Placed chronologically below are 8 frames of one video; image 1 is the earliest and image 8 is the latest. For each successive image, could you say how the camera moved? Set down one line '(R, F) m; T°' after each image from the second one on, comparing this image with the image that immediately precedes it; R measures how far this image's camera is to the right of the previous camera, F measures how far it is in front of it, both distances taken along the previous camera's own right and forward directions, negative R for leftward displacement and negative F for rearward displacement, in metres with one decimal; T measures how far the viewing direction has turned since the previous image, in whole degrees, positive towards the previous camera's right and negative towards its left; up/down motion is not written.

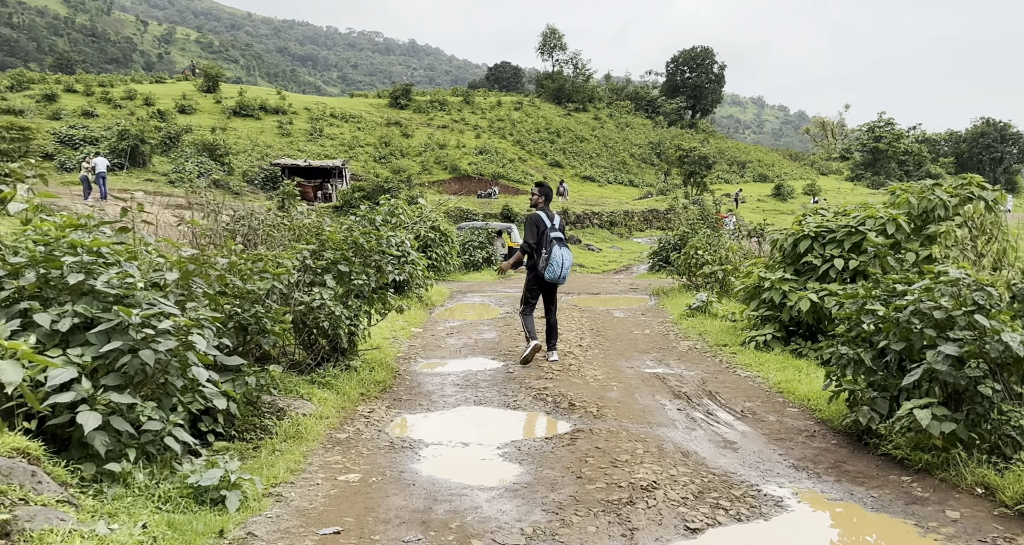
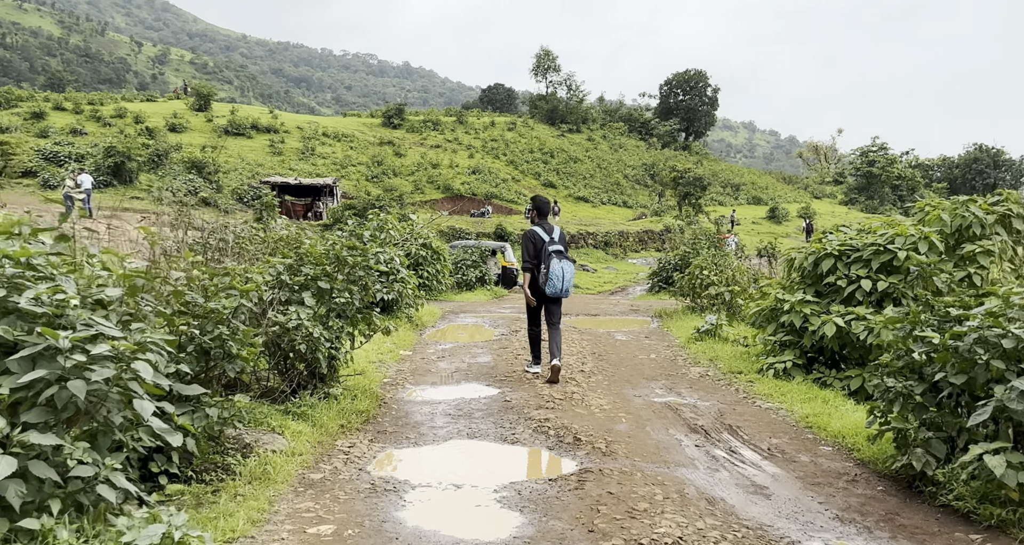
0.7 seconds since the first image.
(-0.1, +0.6) m; +1°
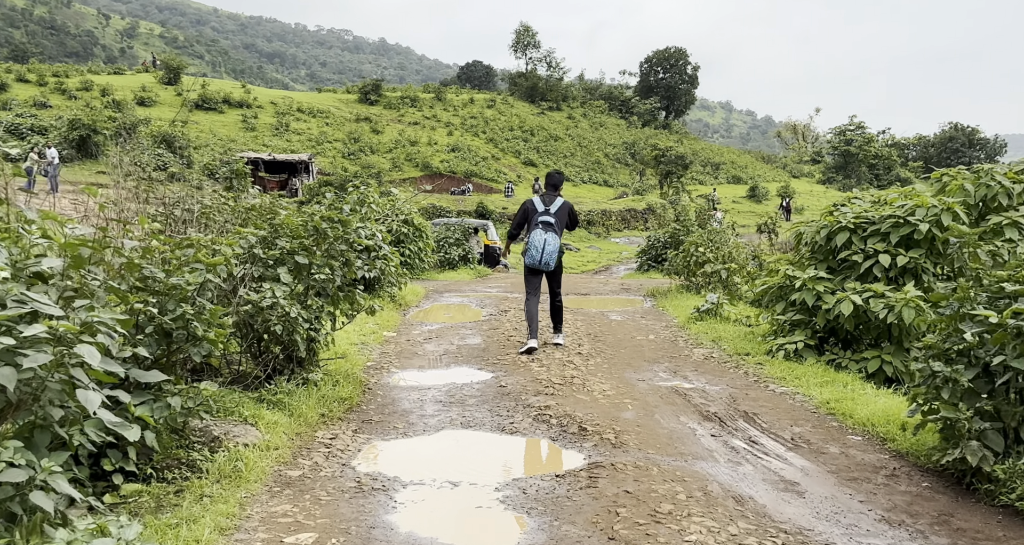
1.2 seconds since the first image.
(-0.1, +0.5) m; +2°
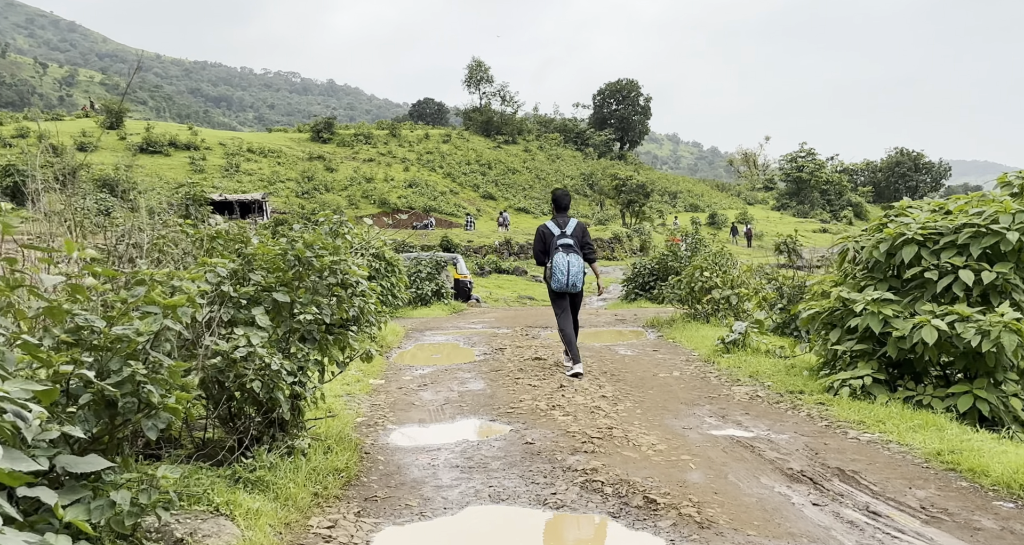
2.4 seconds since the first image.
(-0.4, +0.9) m; +4°
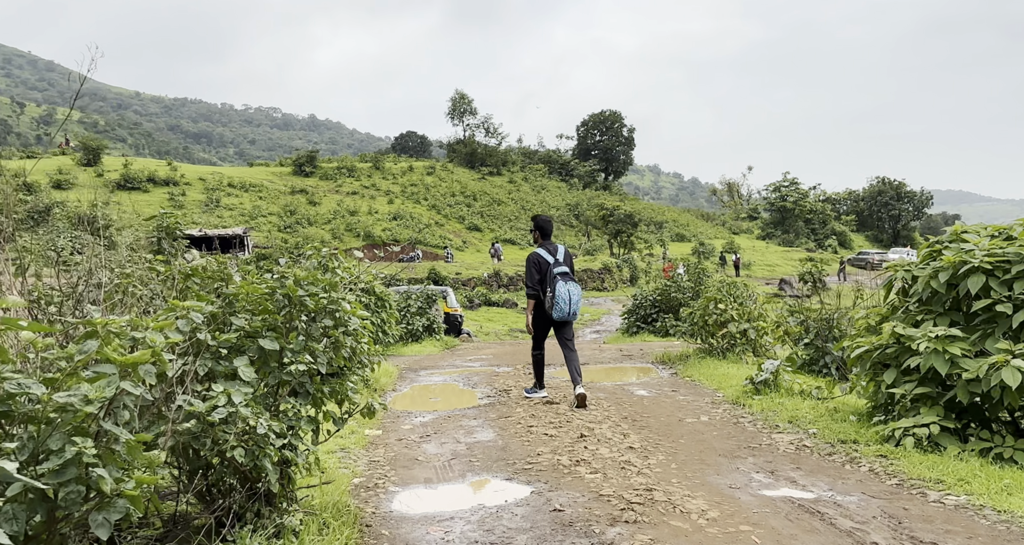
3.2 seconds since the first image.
(-0.2, +0.6) m; +1°
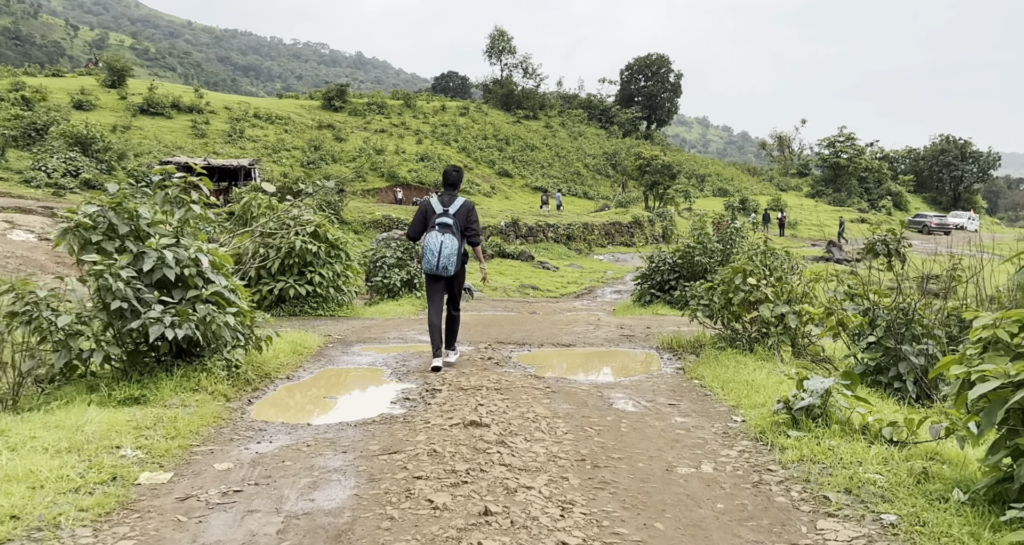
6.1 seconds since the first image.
(+0.8, +2.2) m; -3°
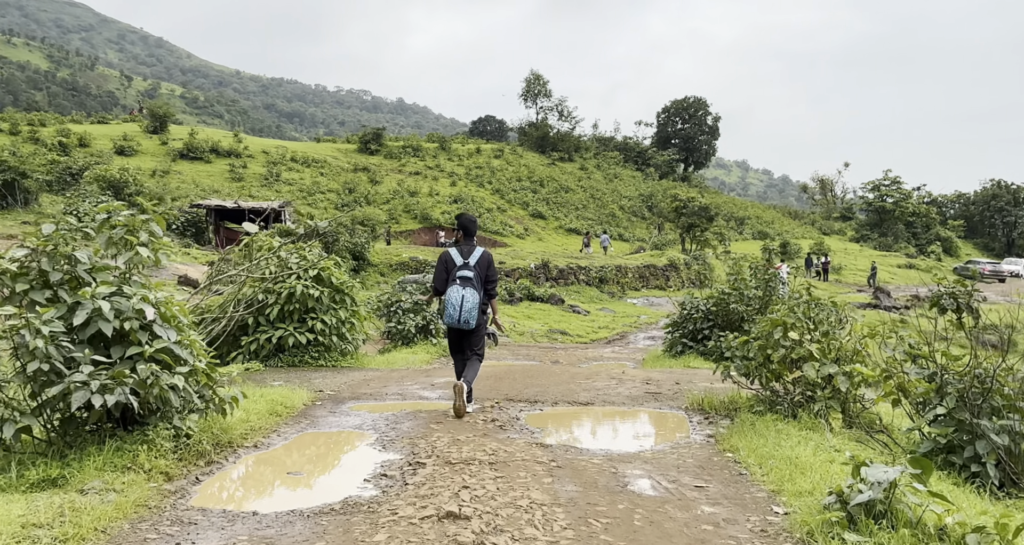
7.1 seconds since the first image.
(+0.3, +0.7) m; -3°
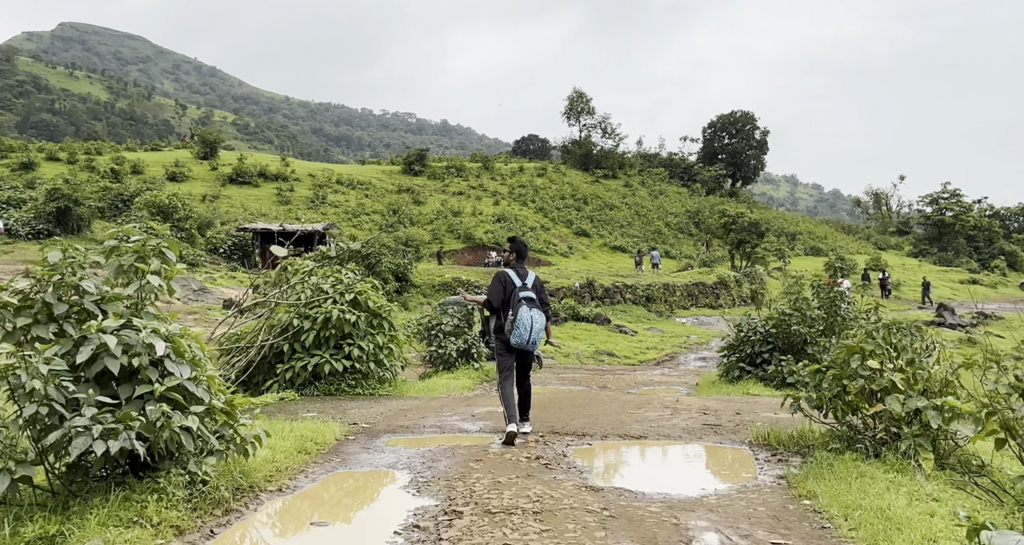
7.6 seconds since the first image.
(0.0, +0.5) m; -4°
